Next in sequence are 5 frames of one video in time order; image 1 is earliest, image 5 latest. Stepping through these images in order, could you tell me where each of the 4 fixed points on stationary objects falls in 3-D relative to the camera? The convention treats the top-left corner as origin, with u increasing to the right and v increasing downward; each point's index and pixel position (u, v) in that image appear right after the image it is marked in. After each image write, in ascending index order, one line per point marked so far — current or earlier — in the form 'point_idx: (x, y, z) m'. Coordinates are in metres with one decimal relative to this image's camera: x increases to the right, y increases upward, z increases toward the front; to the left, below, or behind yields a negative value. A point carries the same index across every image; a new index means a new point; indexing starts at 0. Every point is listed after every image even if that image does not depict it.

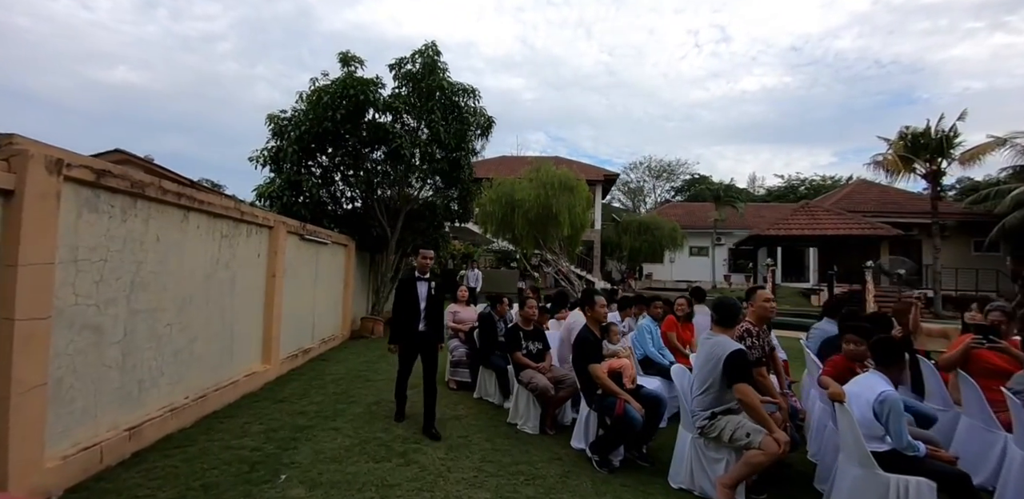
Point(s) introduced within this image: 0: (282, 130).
0: (-4.8, +2.6, +11.0) m
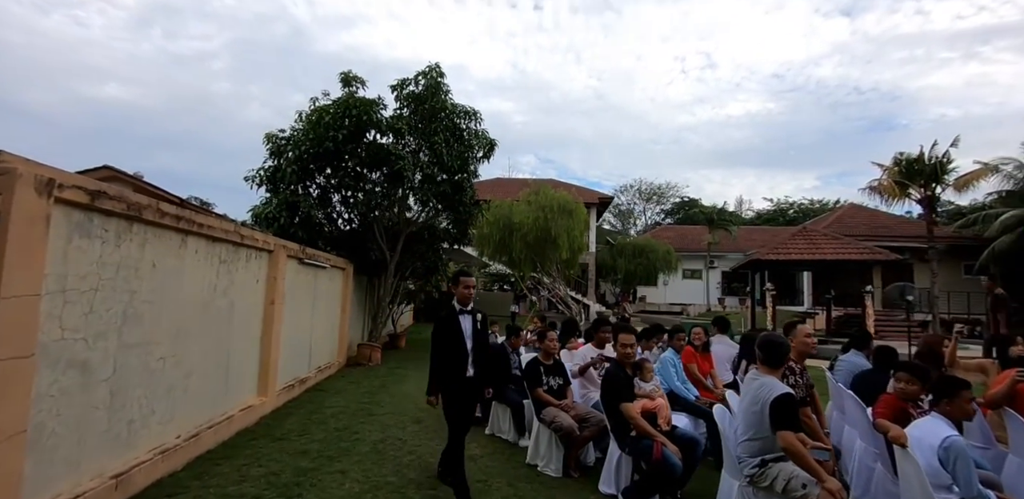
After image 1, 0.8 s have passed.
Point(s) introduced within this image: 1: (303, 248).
0: (-4.8, +2.1, +10.7) m
1: (-3.3, 0.0, +8.3) m
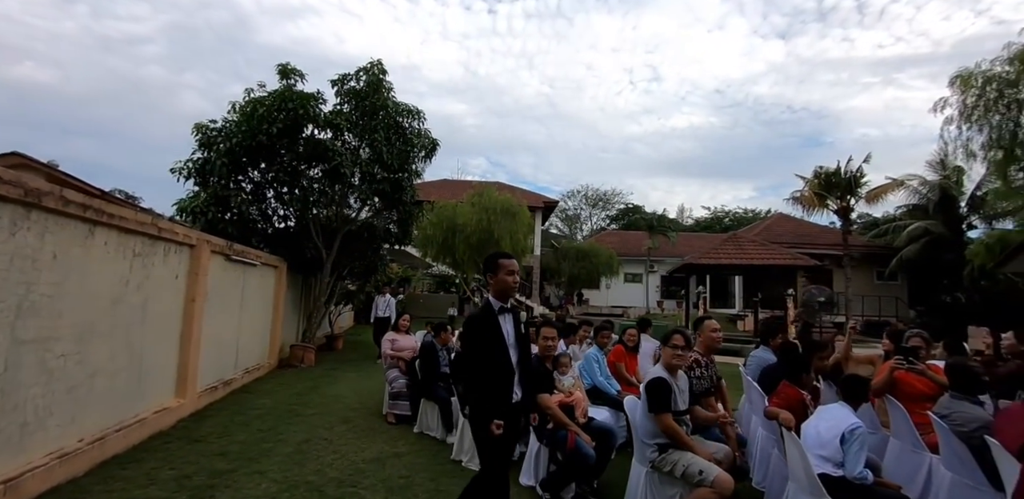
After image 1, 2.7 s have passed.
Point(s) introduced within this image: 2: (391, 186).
0: (-6.0, +2.1, +10.3) m
1: (-4.3, +0.1, +8.0) m
2: (-2.7, +1.4, +11.6) m
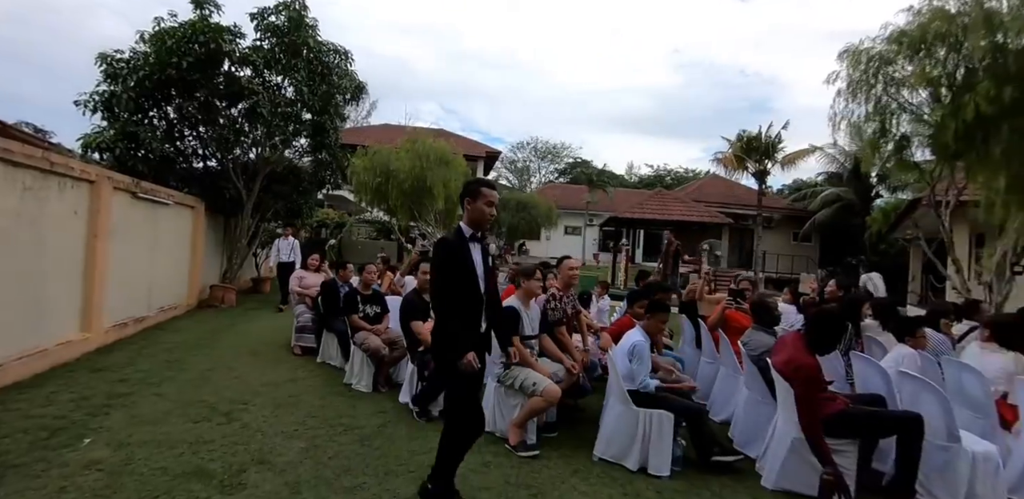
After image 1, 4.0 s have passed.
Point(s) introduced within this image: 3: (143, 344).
0: (-7.5, +3.4, +9.9) m
1: (-5.7, +1.0, +7.9) m
2: (-4.4, +2.7, +11.6) m
3: (-5.1, -1.3, +7.2) m
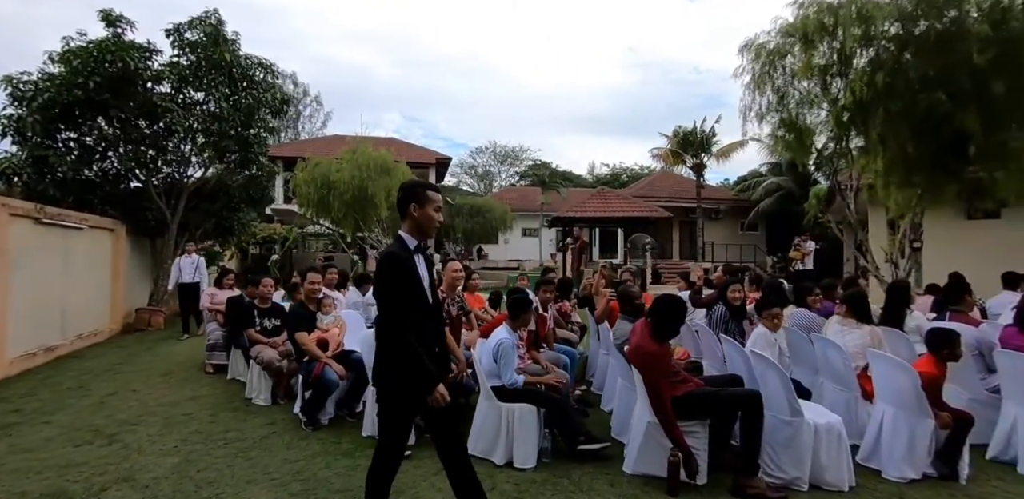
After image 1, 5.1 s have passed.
0: (-9.0, +2.8, +9.6) m
1: (-7.0, +0.6, +7.8) m
2: (-6.0, +2.3, +11.5) m
3: (-6.3, -1.7, +7.1) m
